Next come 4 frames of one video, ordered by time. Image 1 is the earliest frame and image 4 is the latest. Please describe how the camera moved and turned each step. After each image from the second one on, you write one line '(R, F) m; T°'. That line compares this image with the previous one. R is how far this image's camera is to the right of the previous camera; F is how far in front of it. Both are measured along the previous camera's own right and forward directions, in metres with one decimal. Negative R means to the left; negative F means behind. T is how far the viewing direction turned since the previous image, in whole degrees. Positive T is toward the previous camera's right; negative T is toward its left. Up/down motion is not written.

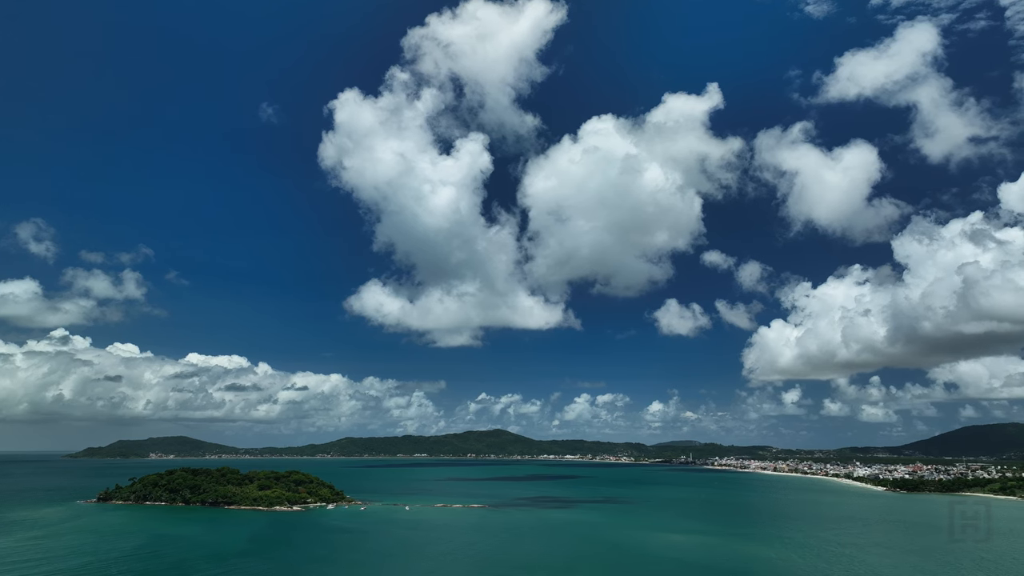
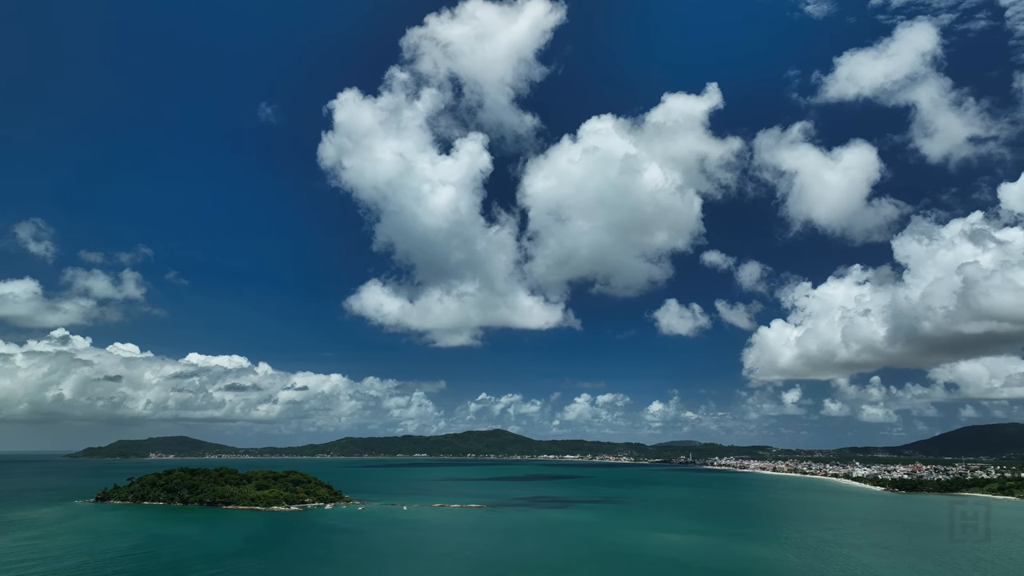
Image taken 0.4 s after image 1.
(+0.4, +0.1) m; 0°
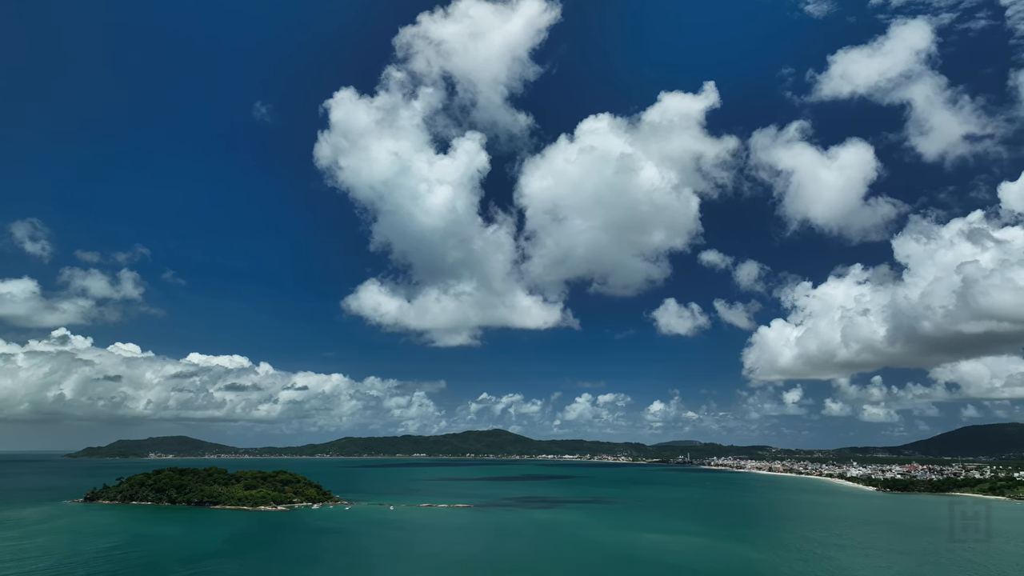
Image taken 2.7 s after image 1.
(+2.4, +0.6) m; 0°
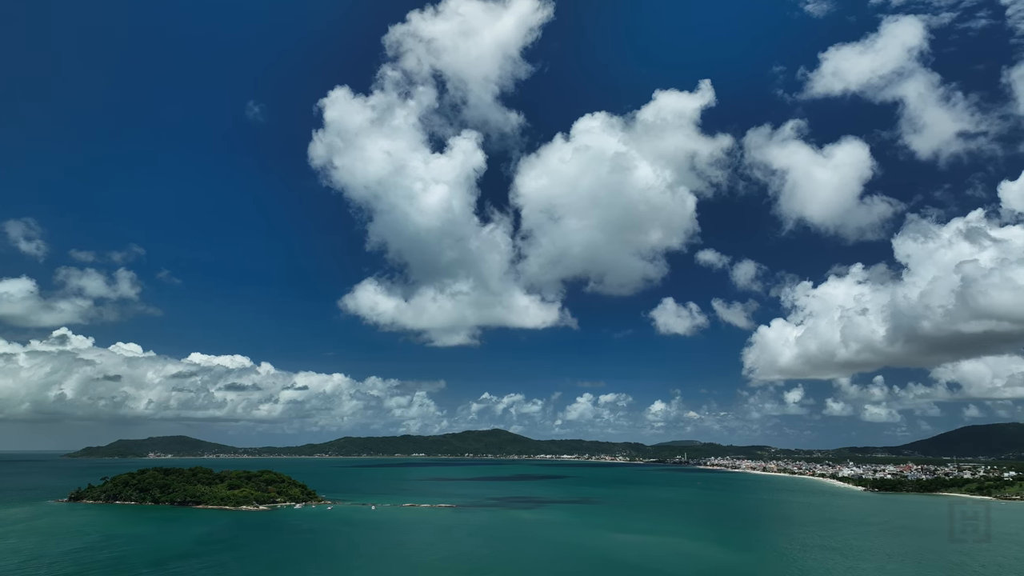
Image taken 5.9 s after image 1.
(+3.3, +0.8) m; 0°
